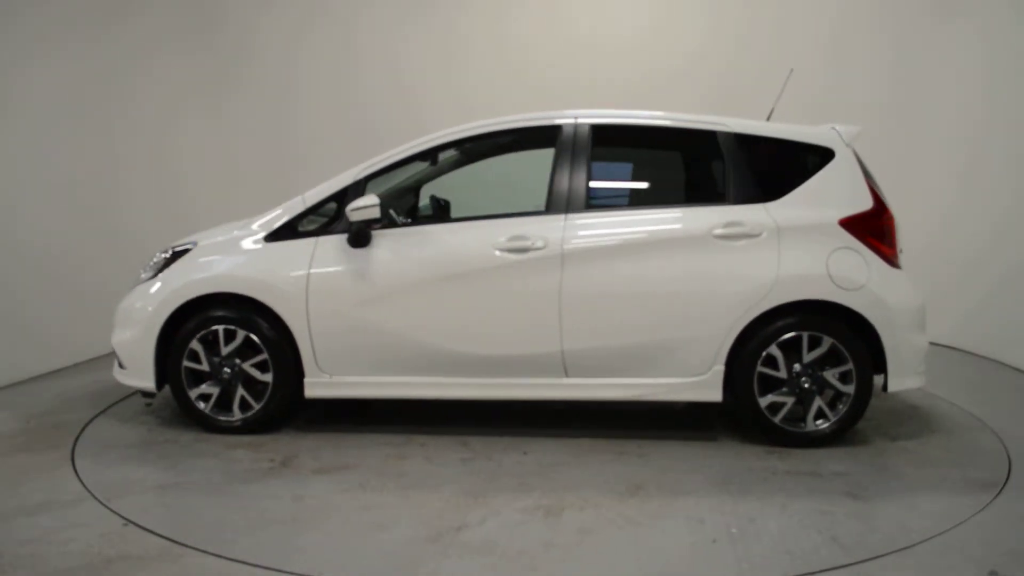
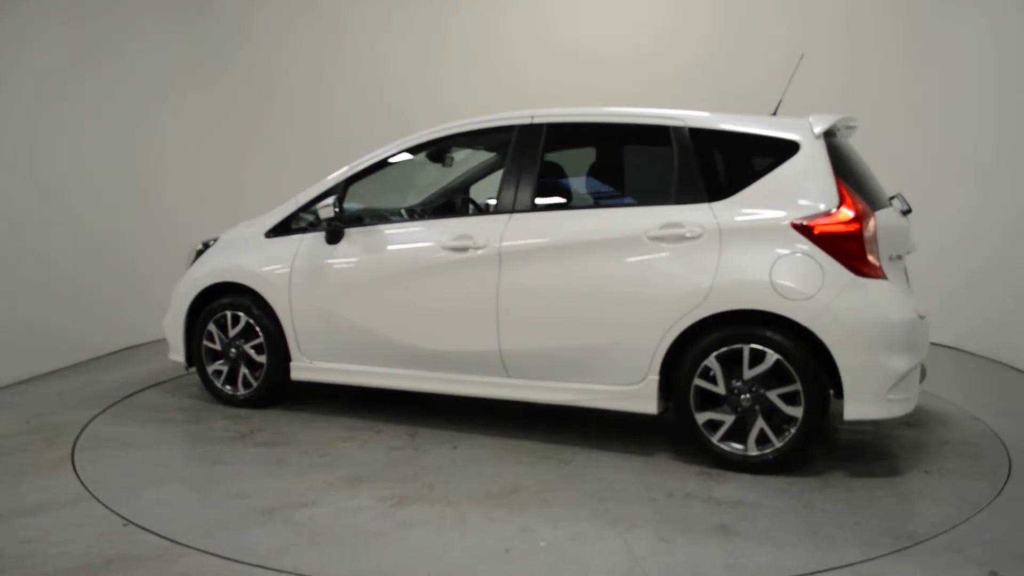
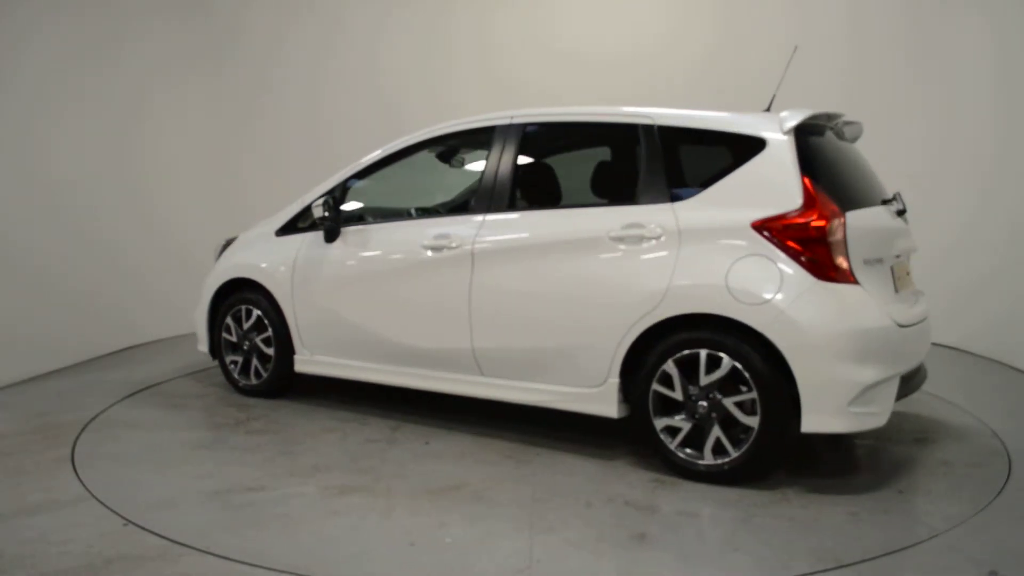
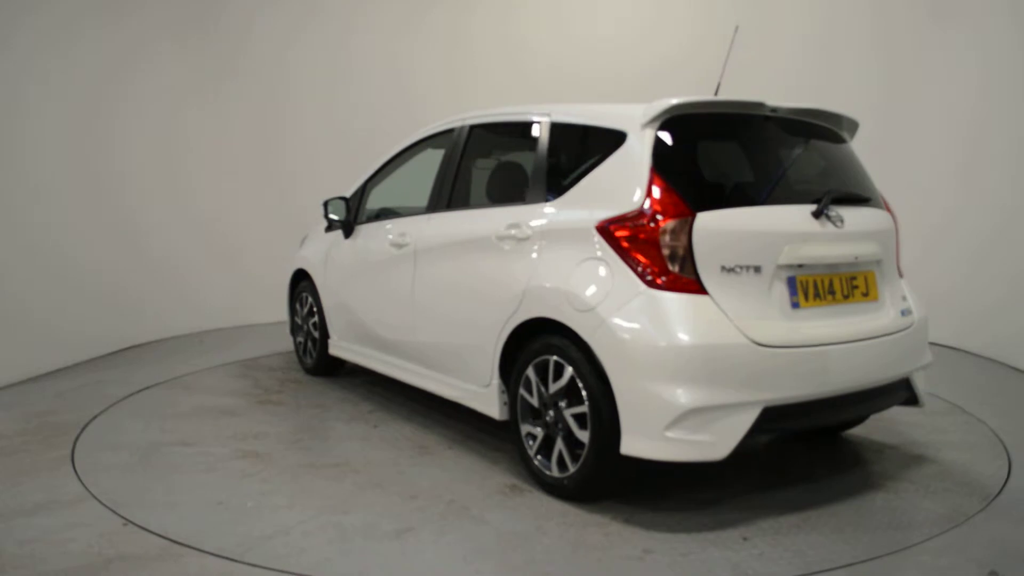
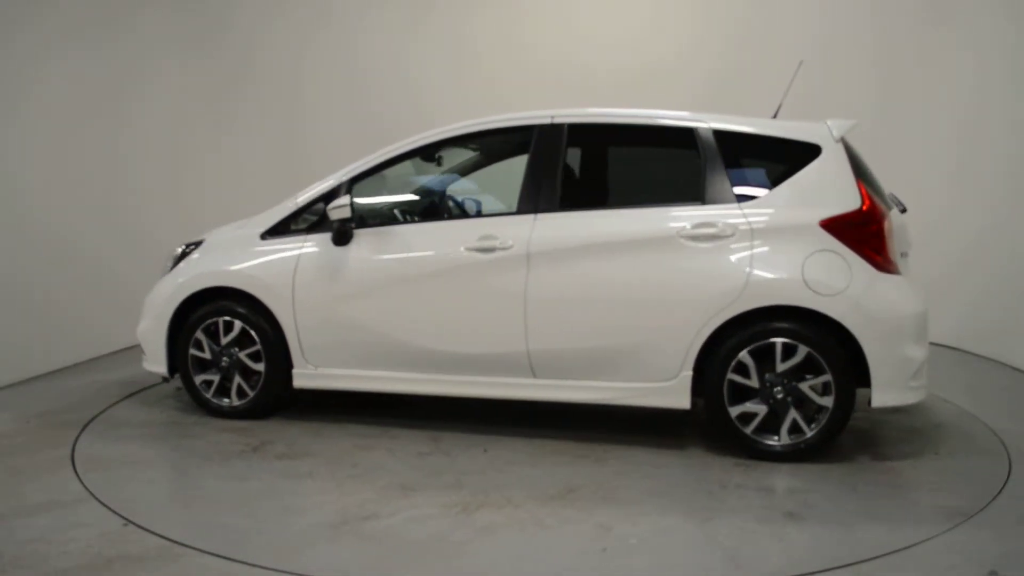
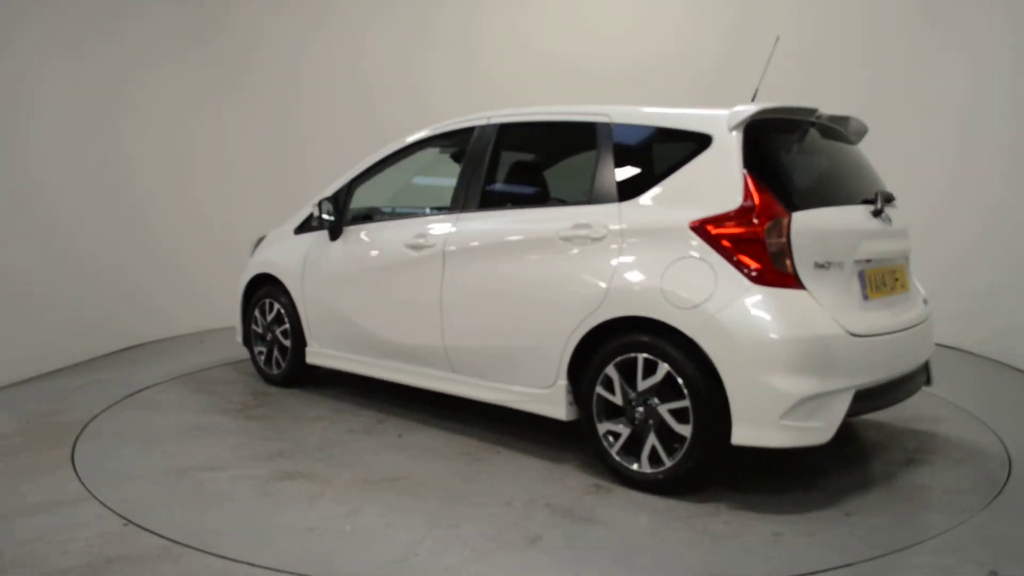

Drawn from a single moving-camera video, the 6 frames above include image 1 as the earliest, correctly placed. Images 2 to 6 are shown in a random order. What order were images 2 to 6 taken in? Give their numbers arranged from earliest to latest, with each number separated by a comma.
5, 2, 3, 6, 4
